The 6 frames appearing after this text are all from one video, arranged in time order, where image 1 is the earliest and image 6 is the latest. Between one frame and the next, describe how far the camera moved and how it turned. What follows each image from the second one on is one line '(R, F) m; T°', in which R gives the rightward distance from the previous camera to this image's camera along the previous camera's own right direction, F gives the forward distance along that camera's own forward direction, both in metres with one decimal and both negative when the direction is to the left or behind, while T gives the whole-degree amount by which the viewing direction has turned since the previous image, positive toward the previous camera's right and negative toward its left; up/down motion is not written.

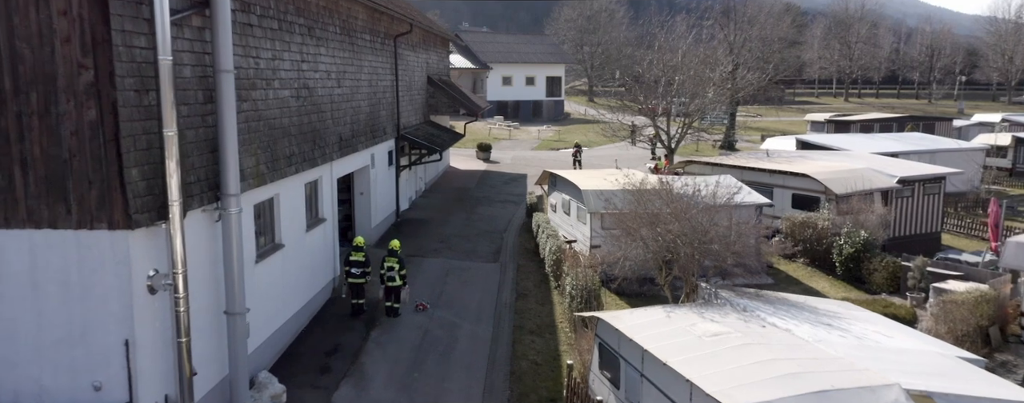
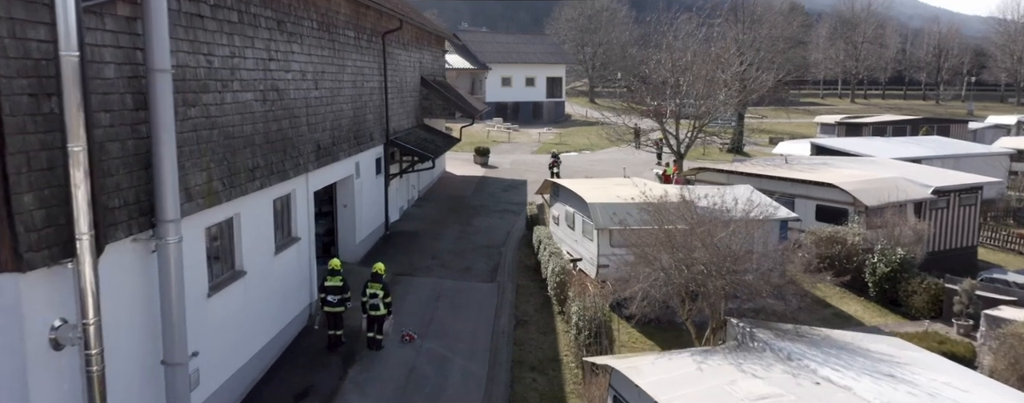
(0.0, +1.6) m; 0°
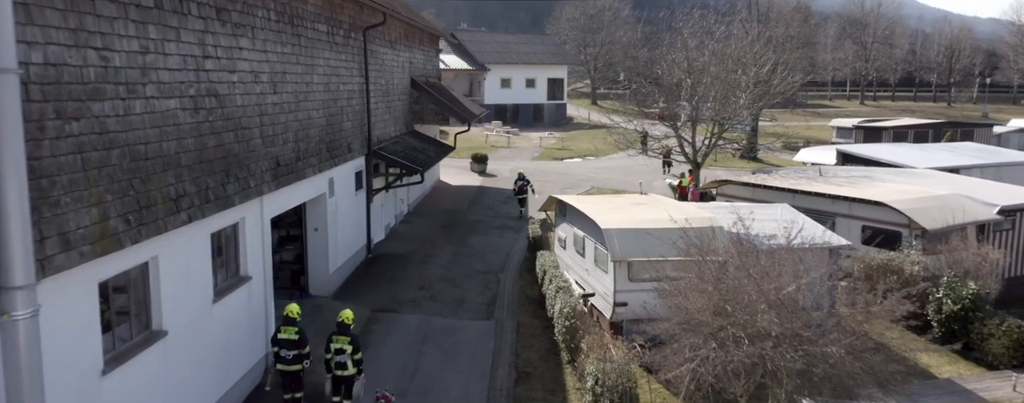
(0.0, +2.4) m; 0°
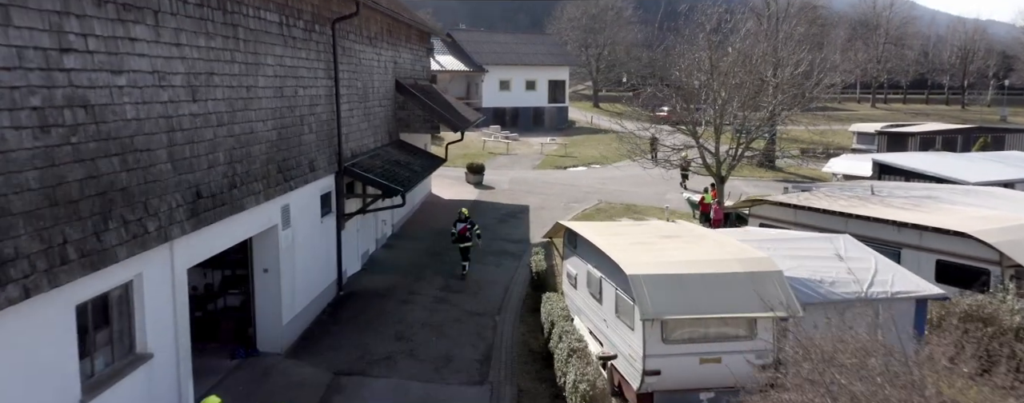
(0.0, +2.8) m; 0°
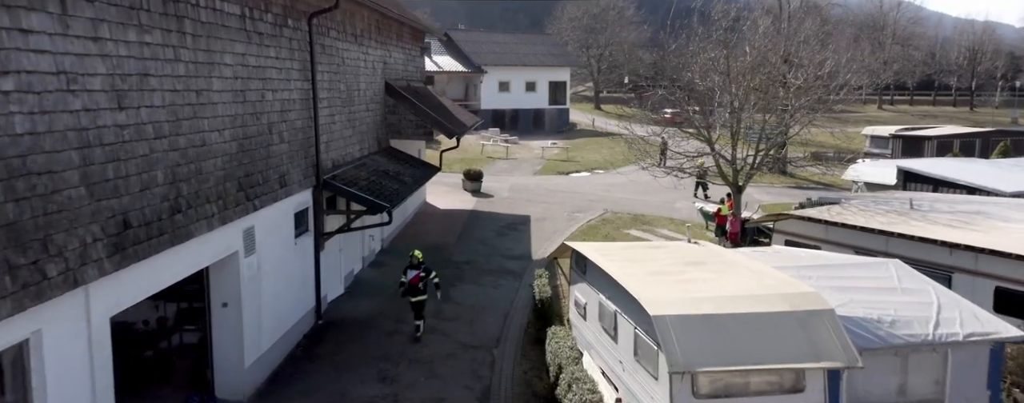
(0.0, +1.6) m; 0°
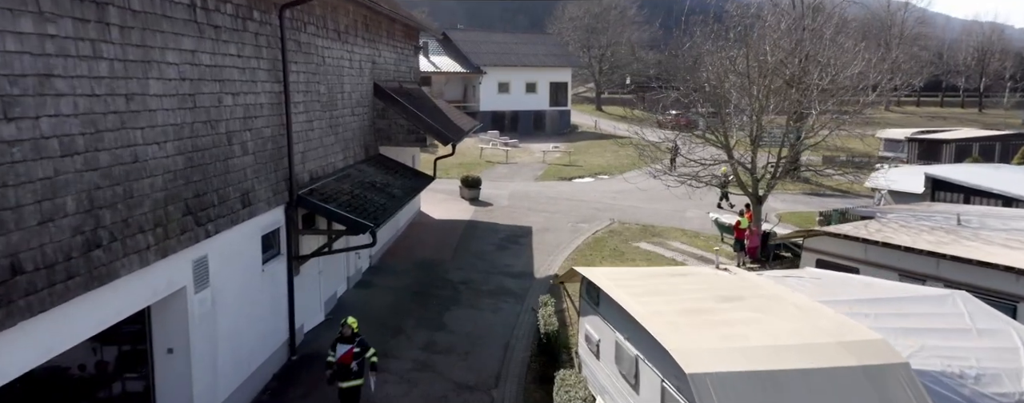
(0.0, +1.5) m; 0°
